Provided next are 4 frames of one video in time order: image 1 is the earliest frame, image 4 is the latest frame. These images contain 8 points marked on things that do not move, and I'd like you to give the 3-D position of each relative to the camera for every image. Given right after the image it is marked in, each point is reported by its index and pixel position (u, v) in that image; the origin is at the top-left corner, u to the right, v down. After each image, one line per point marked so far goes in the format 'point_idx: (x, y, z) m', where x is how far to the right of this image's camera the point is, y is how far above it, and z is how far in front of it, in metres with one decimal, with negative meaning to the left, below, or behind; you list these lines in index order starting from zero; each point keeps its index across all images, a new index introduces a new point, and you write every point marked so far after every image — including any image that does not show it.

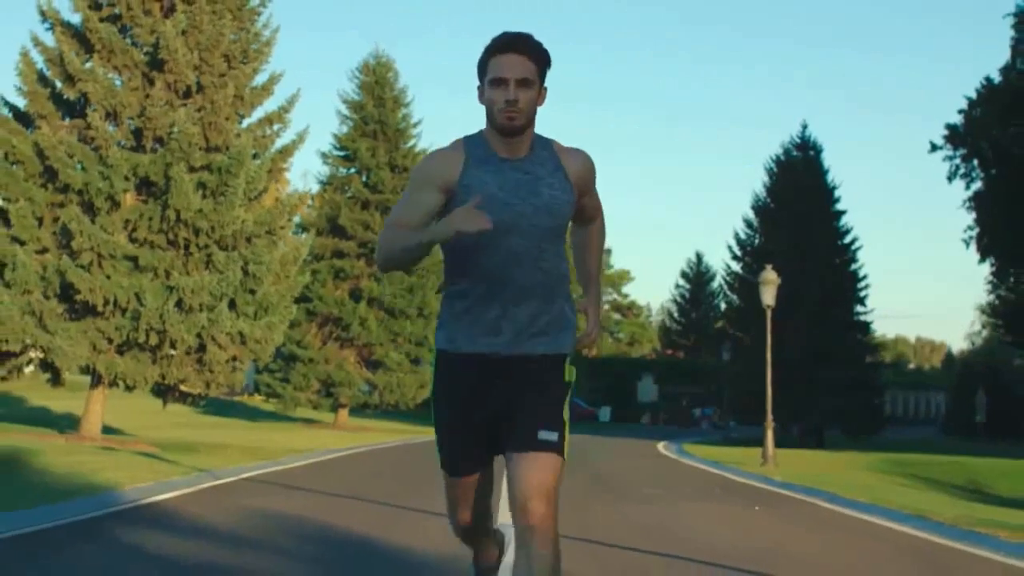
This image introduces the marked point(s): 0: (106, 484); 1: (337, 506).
0: (-5.0, -2.4, +16.8) m
1: (-1.7, -2.2, +13.6) m
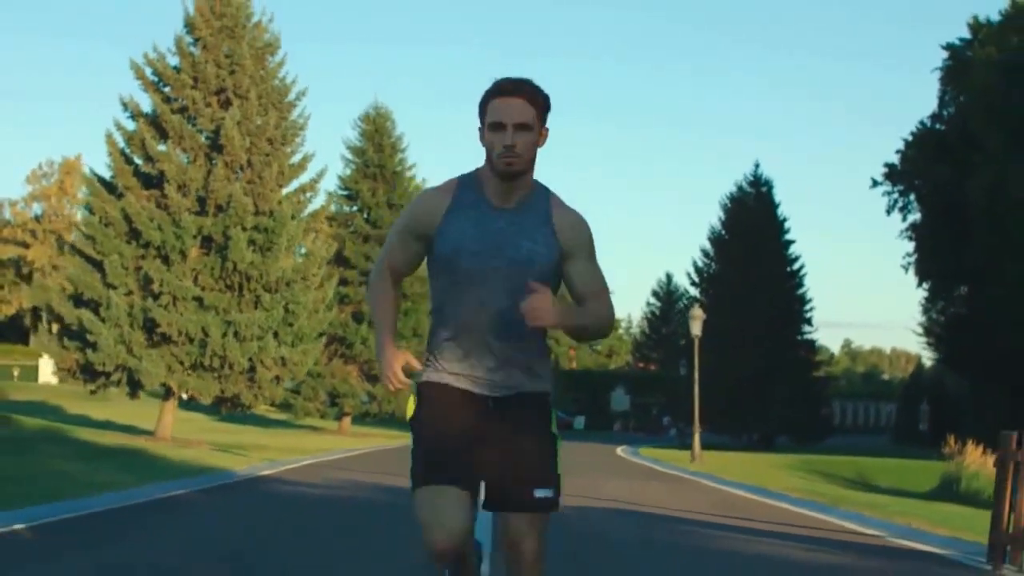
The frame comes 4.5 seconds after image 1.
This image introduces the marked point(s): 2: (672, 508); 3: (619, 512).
0: (-5.3, -3.2, +24.6) m
1: (-2.0, -3.0, +21.5) m
2: (+2.0, -2.9, +18.1) m
3: (+1.3, -2.8, +17.4) m
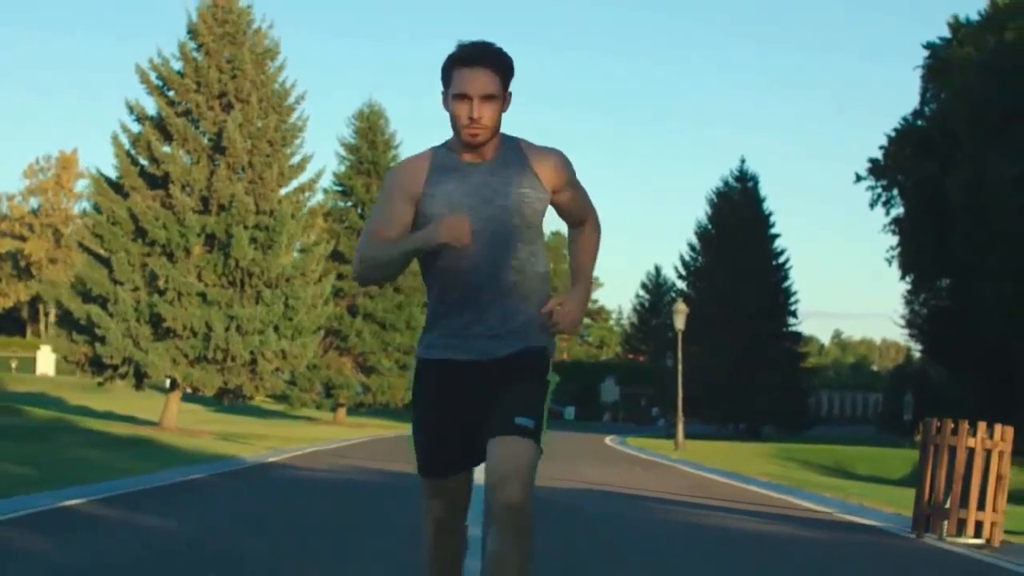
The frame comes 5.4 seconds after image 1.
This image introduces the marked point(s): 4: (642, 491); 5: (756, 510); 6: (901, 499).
0: (-5.5, -3.2, +26.1) m
1: (-2.1, -3.0, +23.0) m
2: (+1.9, -2.9, +19.7) m
3: (+1.2, -2.8, +18.9) m
4: (+1.7, -2.9, +19.7) m
5: (+2.9, -2.6, +16.1) m
6: (+5.1, -2.8, +18.2) m
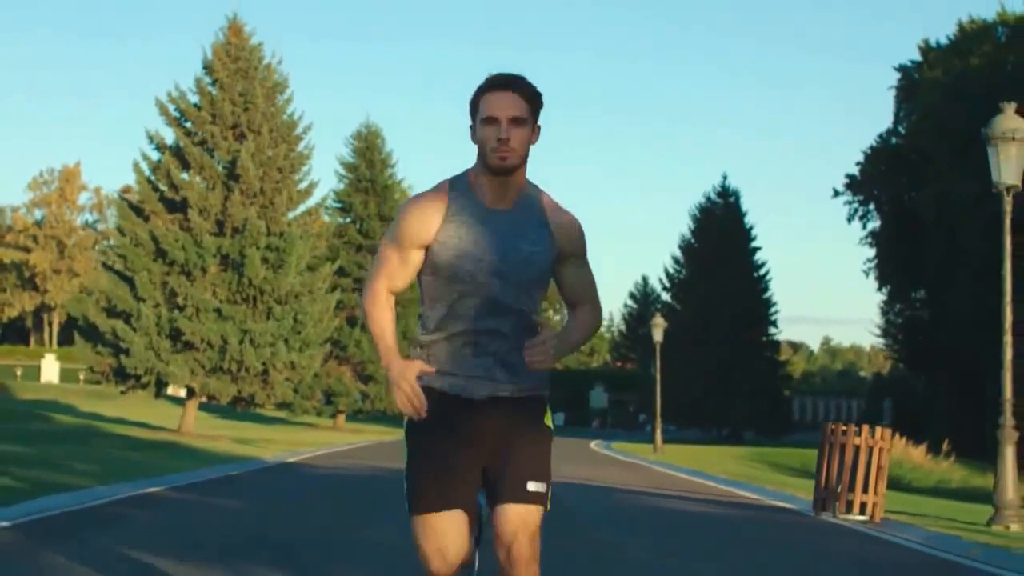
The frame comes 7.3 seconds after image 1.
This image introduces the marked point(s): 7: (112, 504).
0: (-5.7, -3.6, +29.3) m
1: (-2.3, -3.4, +26.2) m
2: (+1.7, -3.3, +22.9) m
3: (+1.0, -3.2, +22.2) m
4: (+1.6, -3.3, +22.9) m
5: (+2.7, -3.0, +19.3) m
6: (+4.9, -3.2, +21.5) m
7: (-5.2, -2.8, +17.8) m
